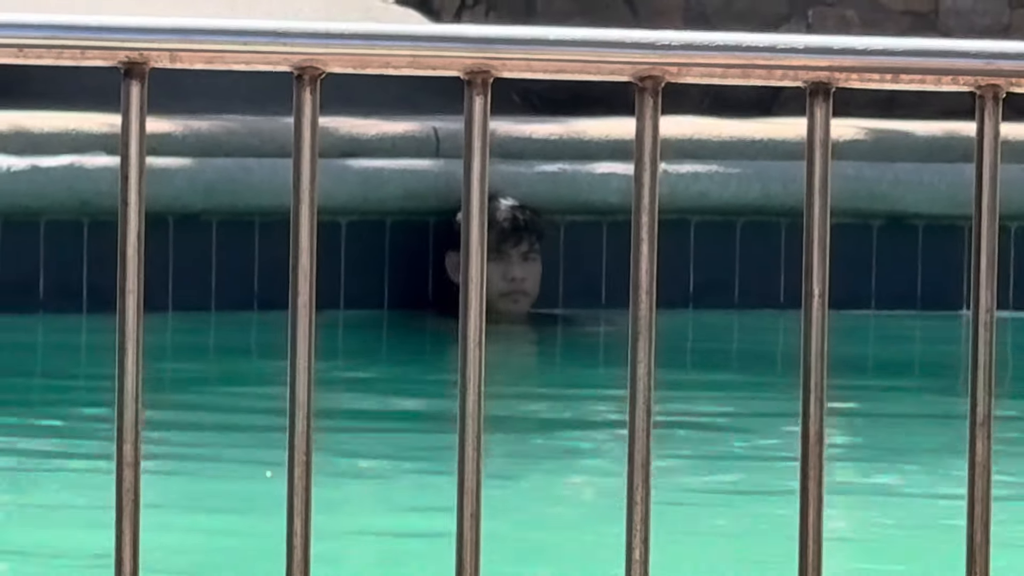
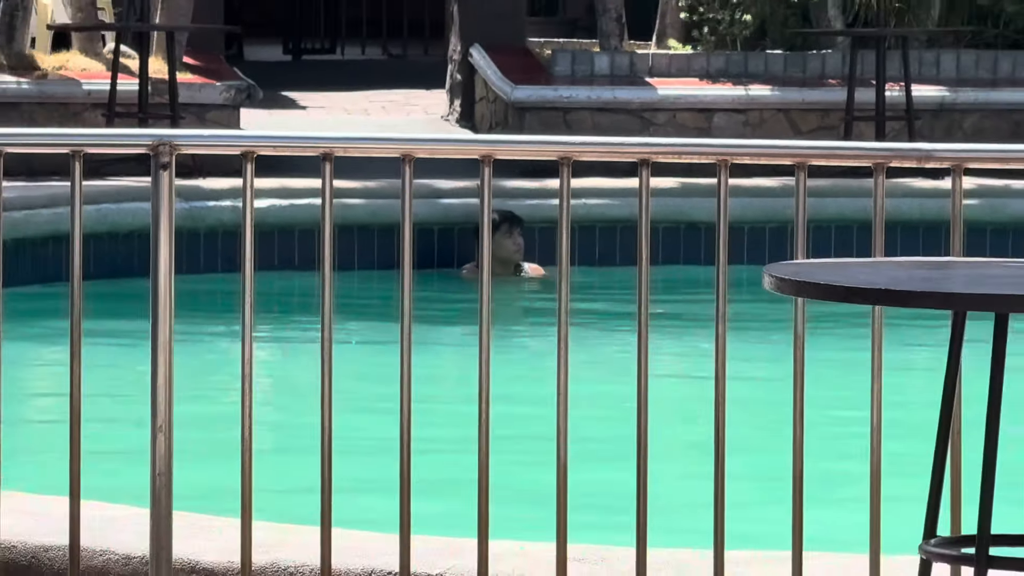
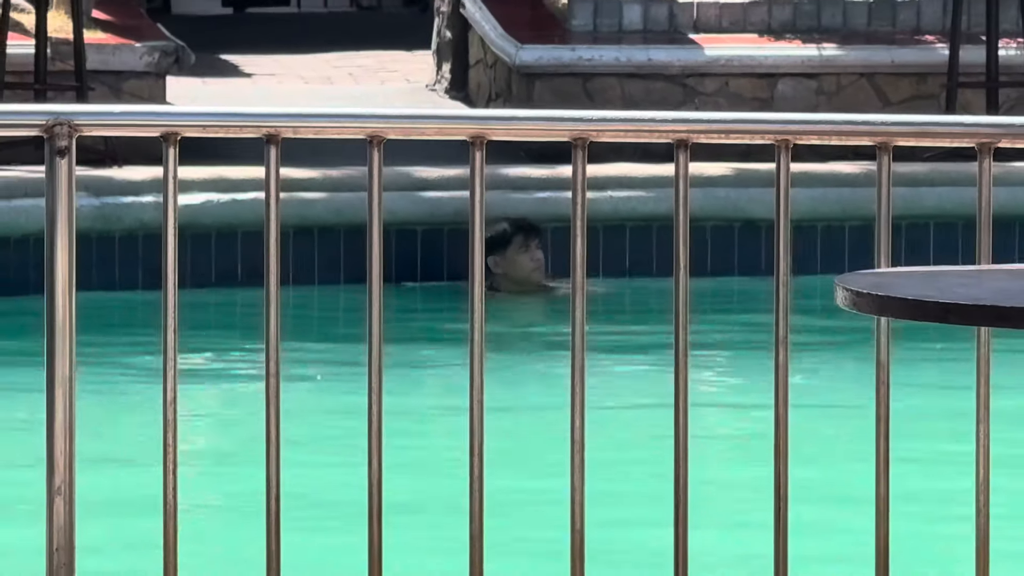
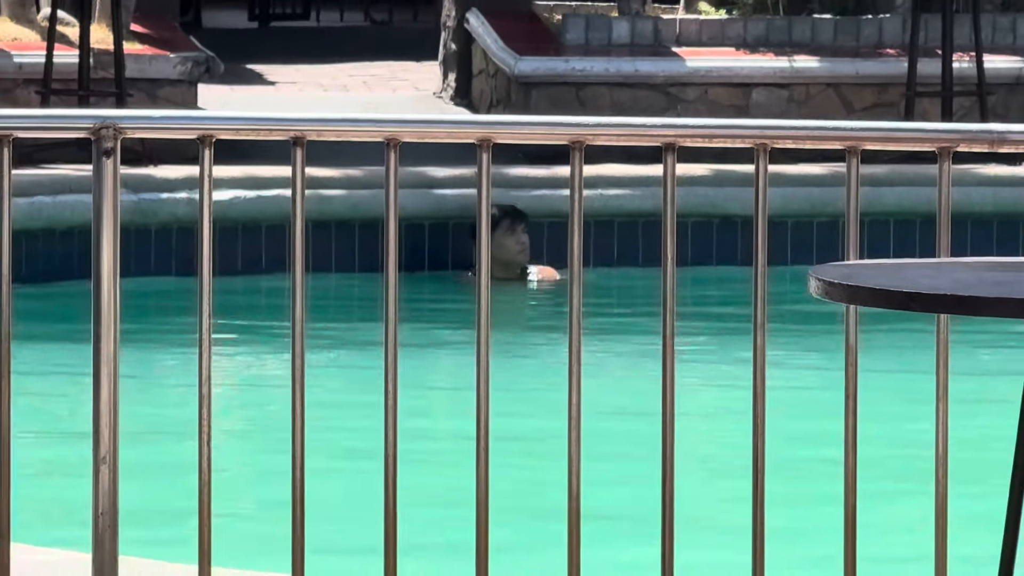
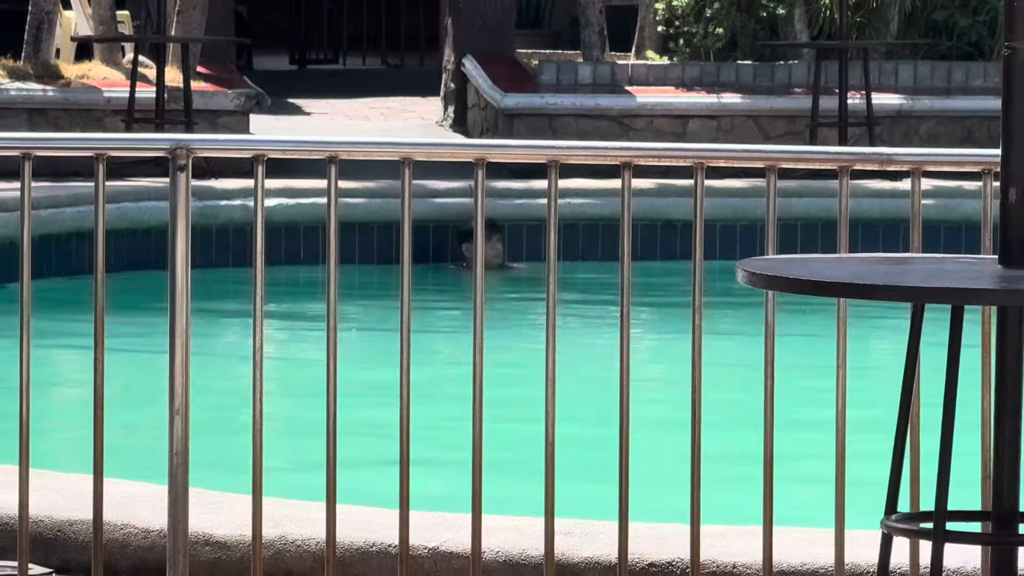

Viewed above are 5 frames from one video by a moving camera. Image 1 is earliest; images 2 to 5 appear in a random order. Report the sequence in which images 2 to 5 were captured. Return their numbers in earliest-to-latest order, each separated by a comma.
3, 4, 2, 5
